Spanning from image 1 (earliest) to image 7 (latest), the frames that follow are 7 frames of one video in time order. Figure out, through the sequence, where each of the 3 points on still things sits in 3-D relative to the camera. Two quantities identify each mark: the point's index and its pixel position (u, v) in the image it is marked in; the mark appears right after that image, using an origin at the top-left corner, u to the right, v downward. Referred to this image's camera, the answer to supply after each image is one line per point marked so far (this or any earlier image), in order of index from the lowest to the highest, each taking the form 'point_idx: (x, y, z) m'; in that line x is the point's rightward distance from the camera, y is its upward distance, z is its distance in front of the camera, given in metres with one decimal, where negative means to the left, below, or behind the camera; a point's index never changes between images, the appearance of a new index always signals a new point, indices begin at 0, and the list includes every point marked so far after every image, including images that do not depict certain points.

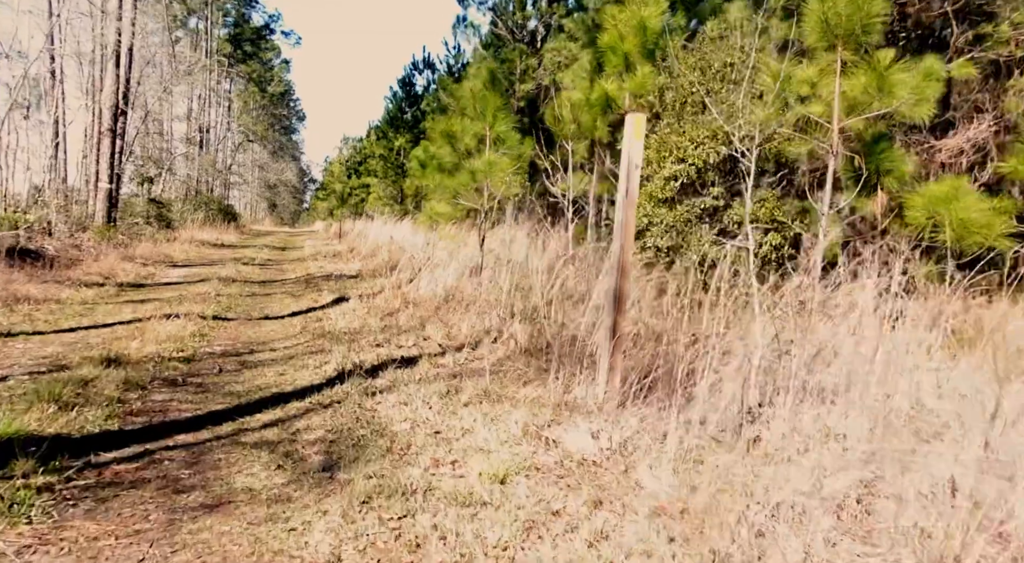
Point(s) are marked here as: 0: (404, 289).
0: (-1.6, -0.1, +12.4) m
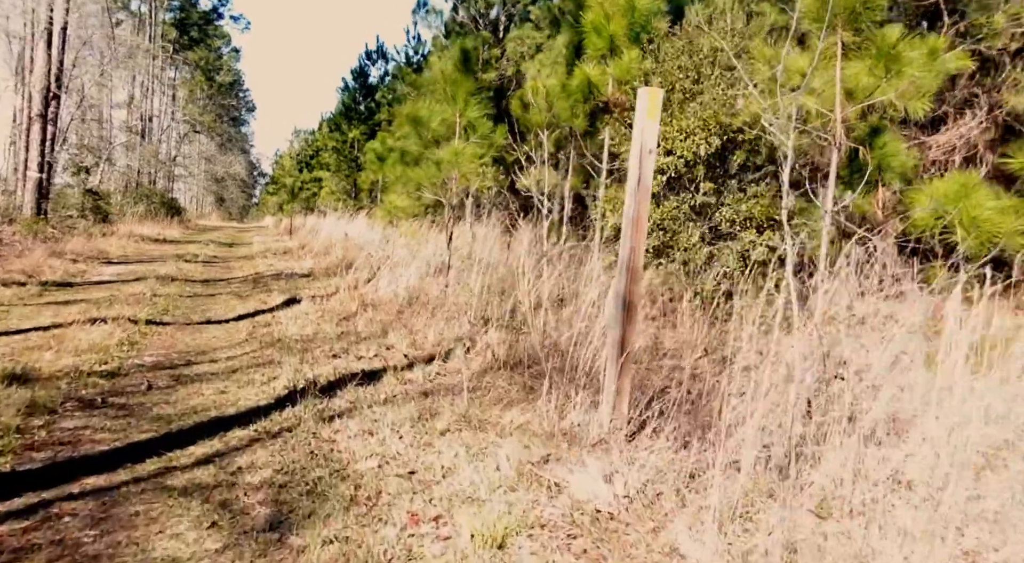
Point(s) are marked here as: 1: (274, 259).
0: (-2.1, -0.1, +11.6) m
1: (-5.5, +0.5, +19.7) m
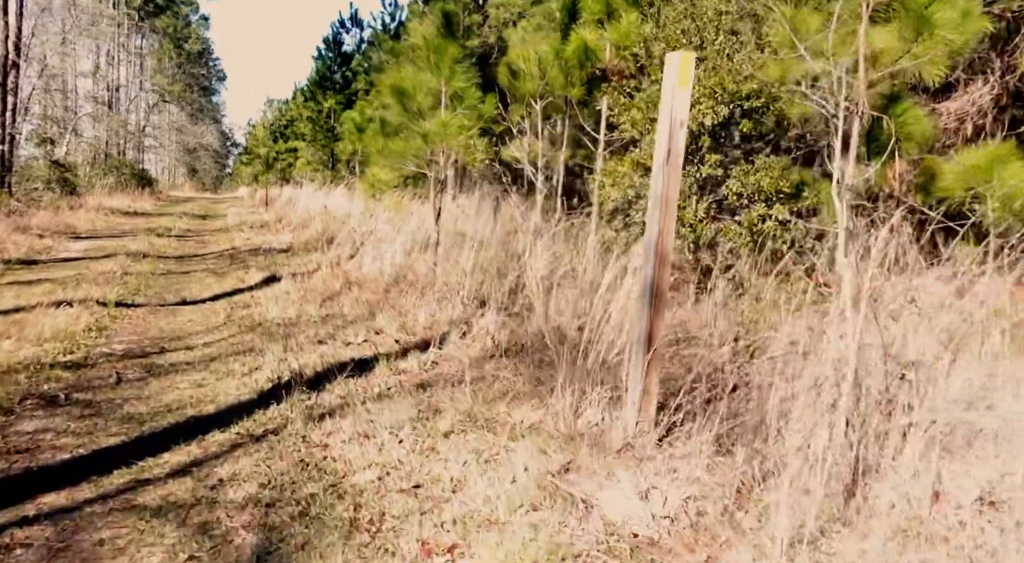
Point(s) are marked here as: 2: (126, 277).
0: (-2.2, +0.2, +11.1) m
1: (-5.8, +1.1, +19.0) m
2: (-4.9, 0.0, +11.0) m
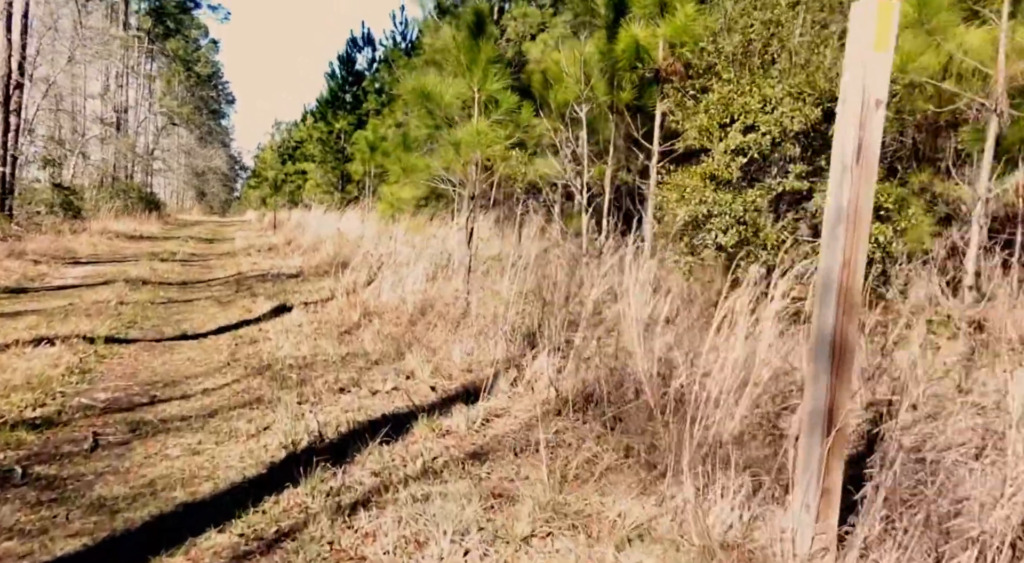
0: (-1.8, -0.2, +10.0) m
1: (-5.4, +0.5, +18.1) m
2: (-4.5, -0.3, +10.0) m
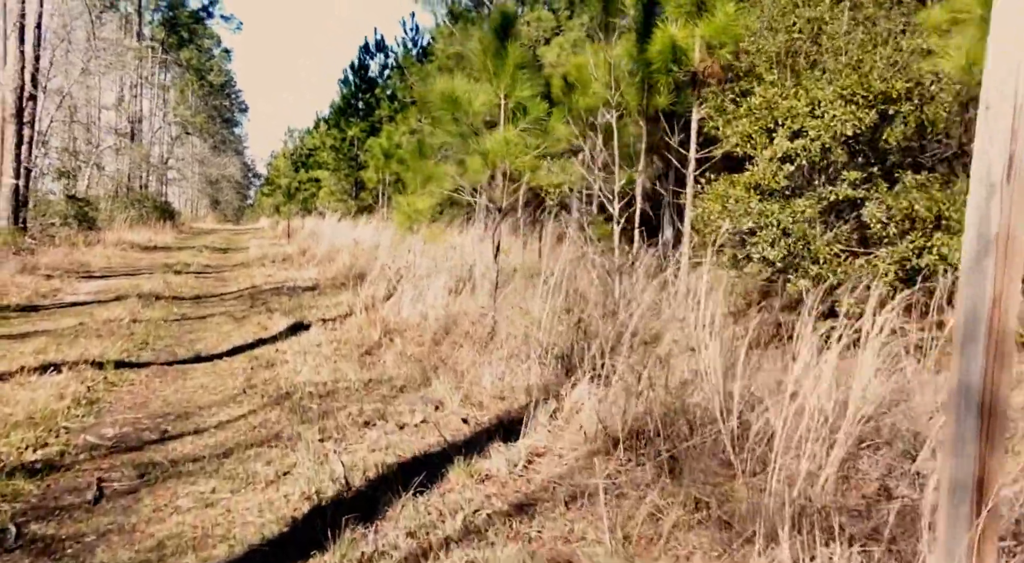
0: (-1.5, -0.3, +9.6) m
1: (-5.0, +0.3, +17.7) m
2: (-4.2, -0.5, +9.6) m
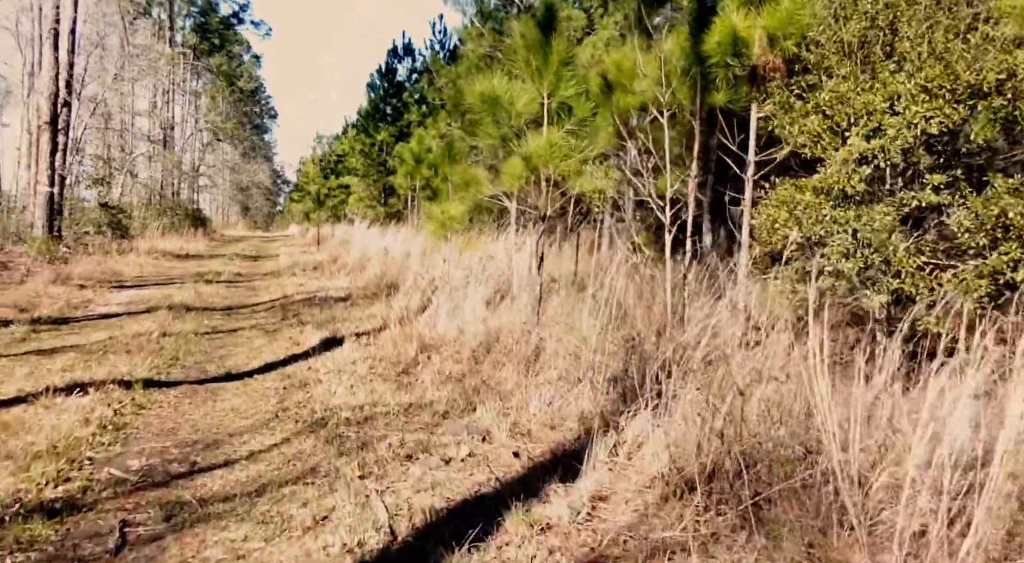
0: (-1.1, -0.5, +9.3) m
1: (-4.3, +0.1, +17.5) m
2: (-3.8, -0.7, +9.3) m
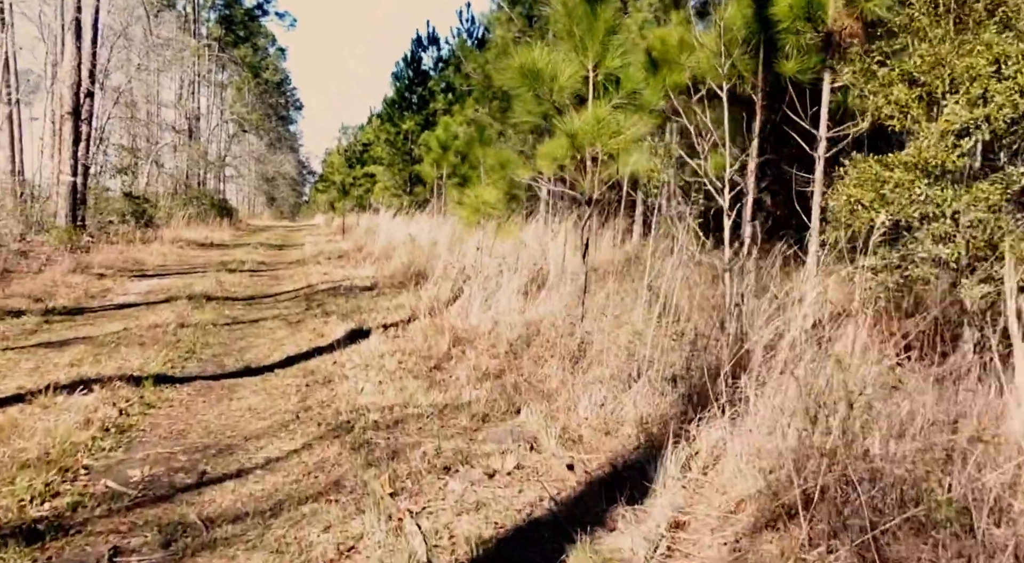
0: (-0.7, -0.4, +8.7) m
1: (-3.6, +0.3, +17.0) m
2: (-3.4, -0.5, +8.8) m
